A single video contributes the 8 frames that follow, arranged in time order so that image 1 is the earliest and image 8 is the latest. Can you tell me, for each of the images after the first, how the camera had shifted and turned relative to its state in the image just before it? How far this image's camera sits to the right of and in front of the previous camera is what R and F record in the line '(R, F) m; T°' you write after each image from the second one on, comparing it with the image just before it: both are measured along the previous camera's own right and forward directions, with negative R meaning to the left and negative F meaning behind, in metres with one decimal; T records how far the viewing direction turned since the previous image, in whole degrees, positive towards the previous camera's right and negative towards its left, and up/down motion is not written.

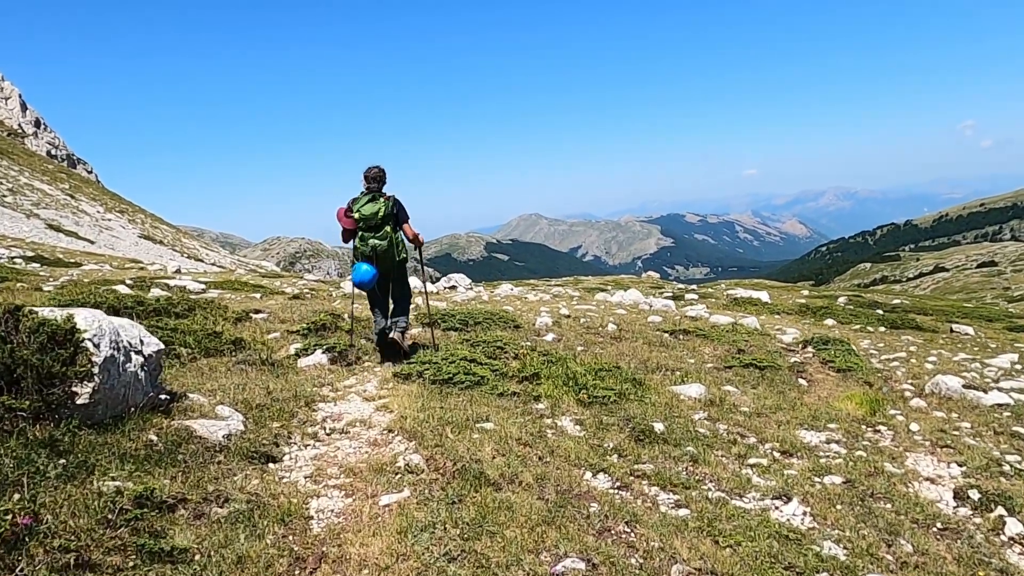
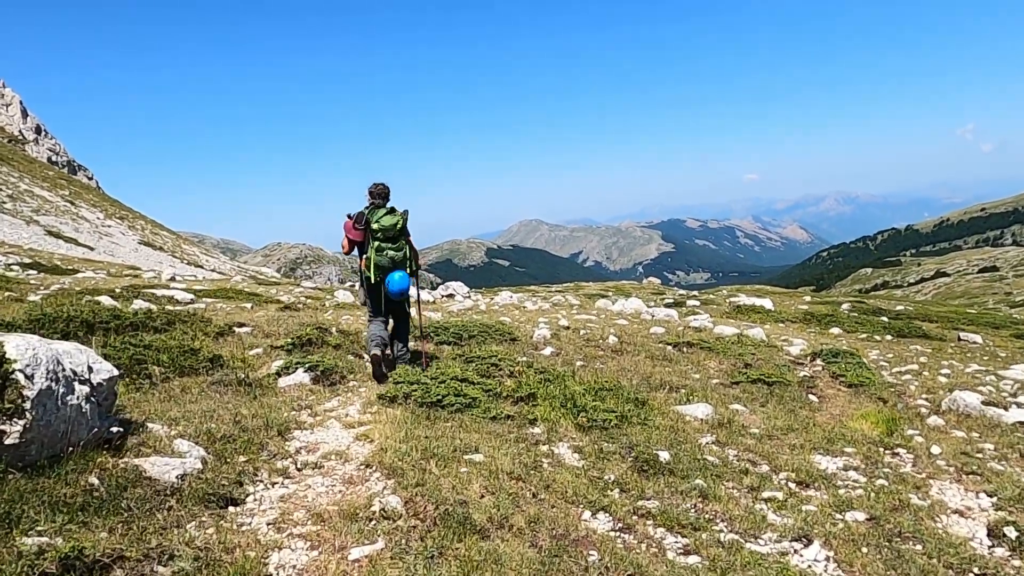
(+0.1, +0.7) m; 0°
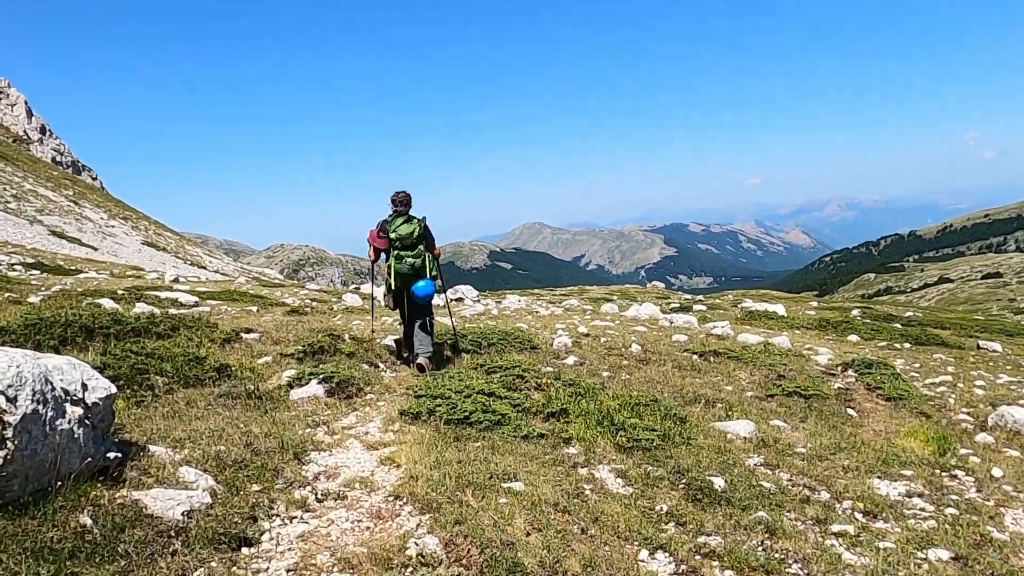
(-0.4, +0.8) m; 0°
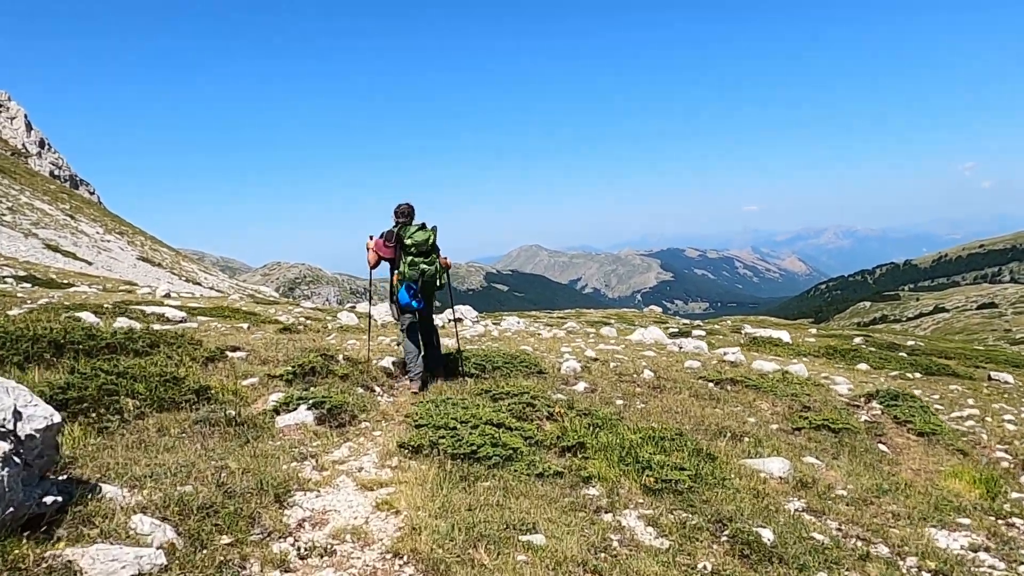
(-0.2, +1.0) m; 0°
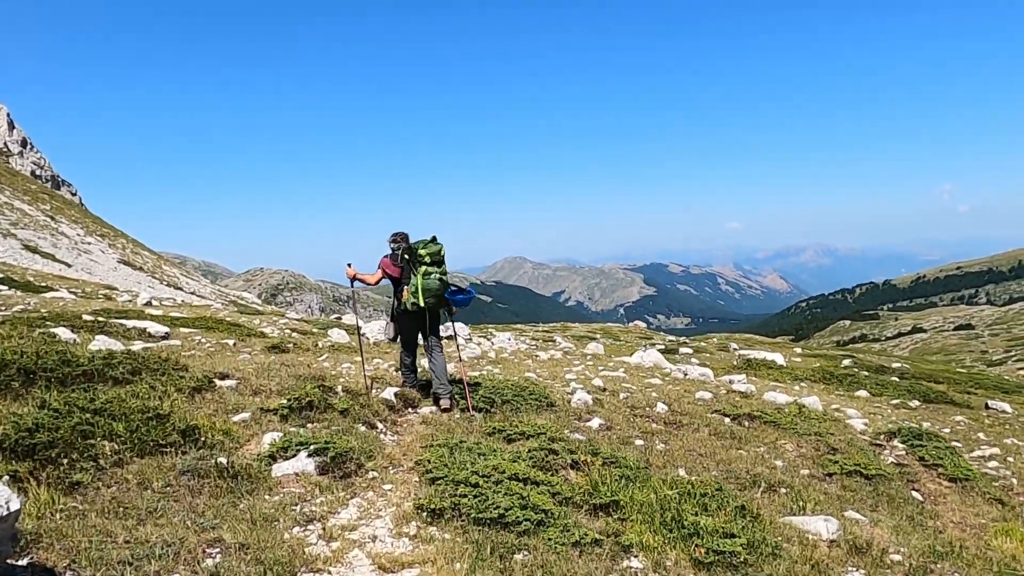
(-0.5, +1.0) m; +1°
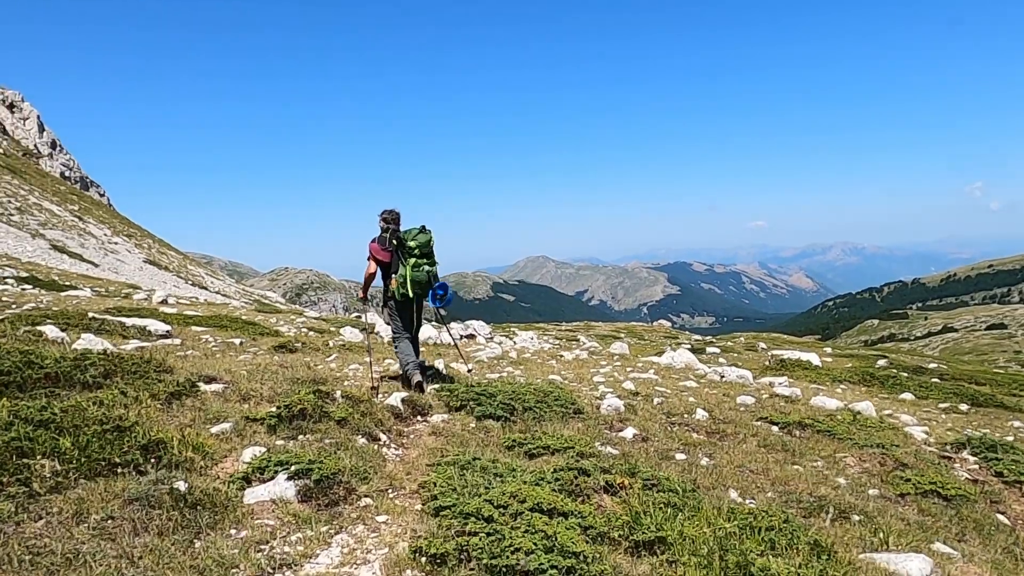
(0.0, +1.5) m; -2°
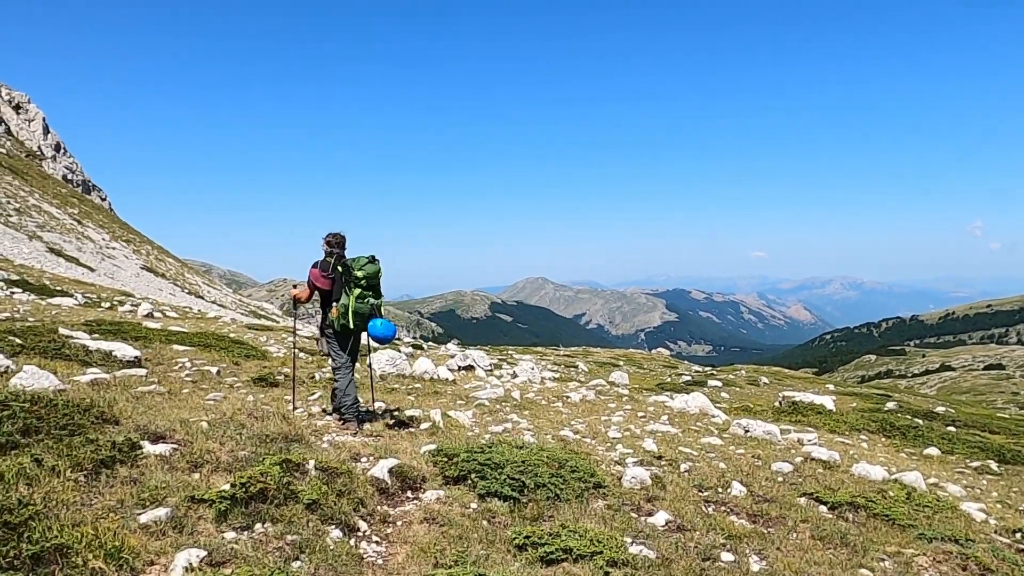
(-0.2, +1.9) m; 0°
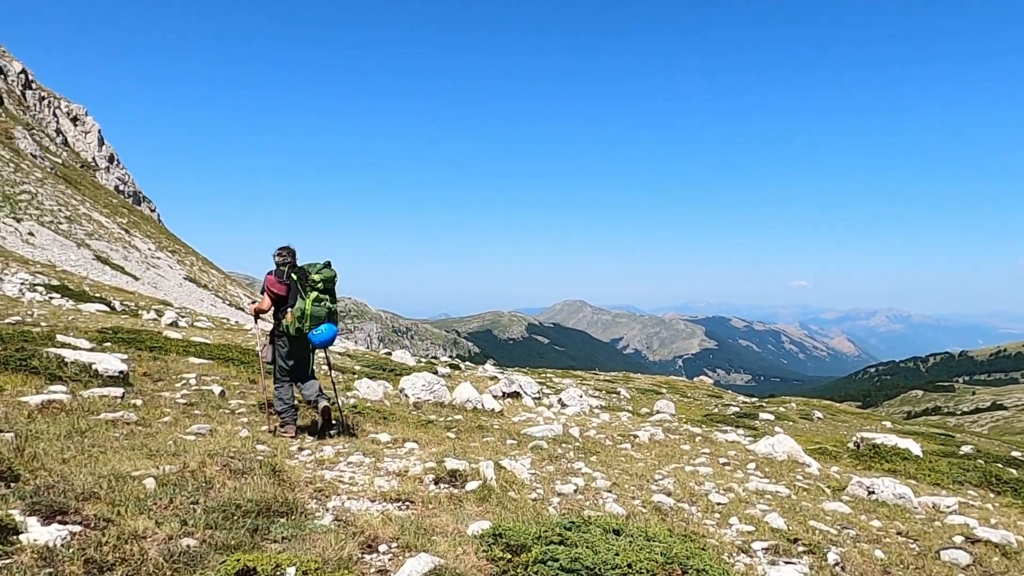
(-0.6, +3.6) m; -3°
